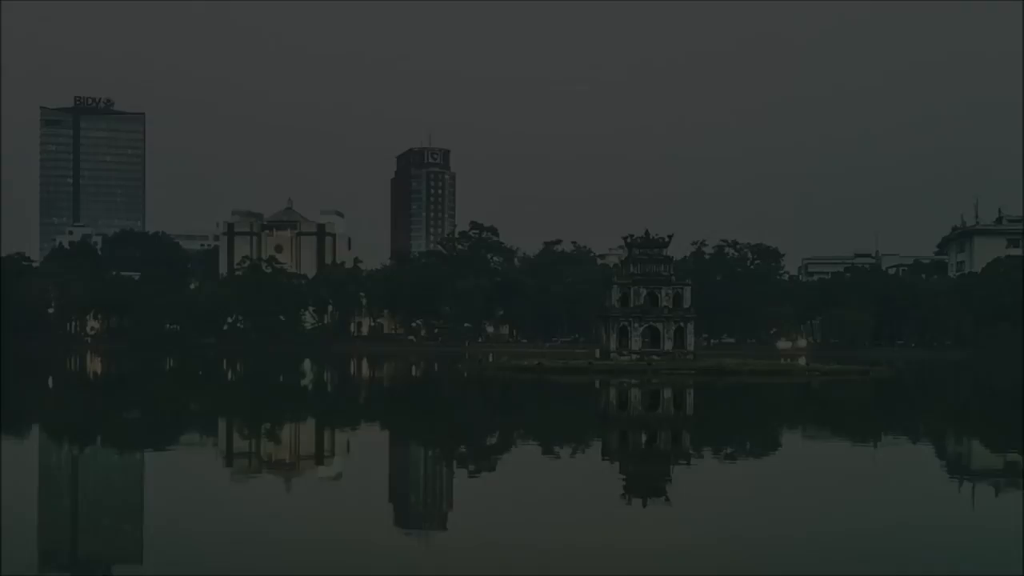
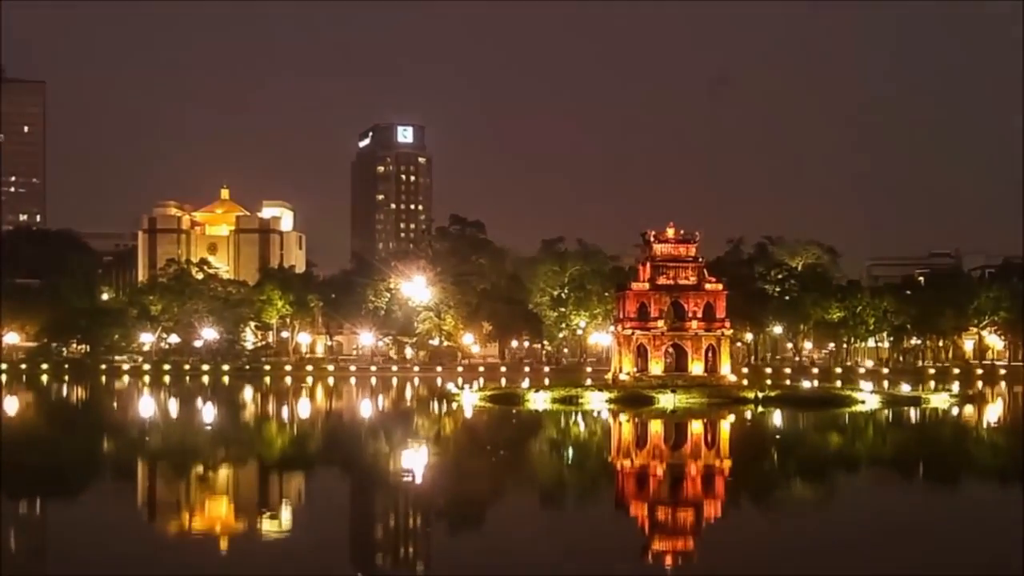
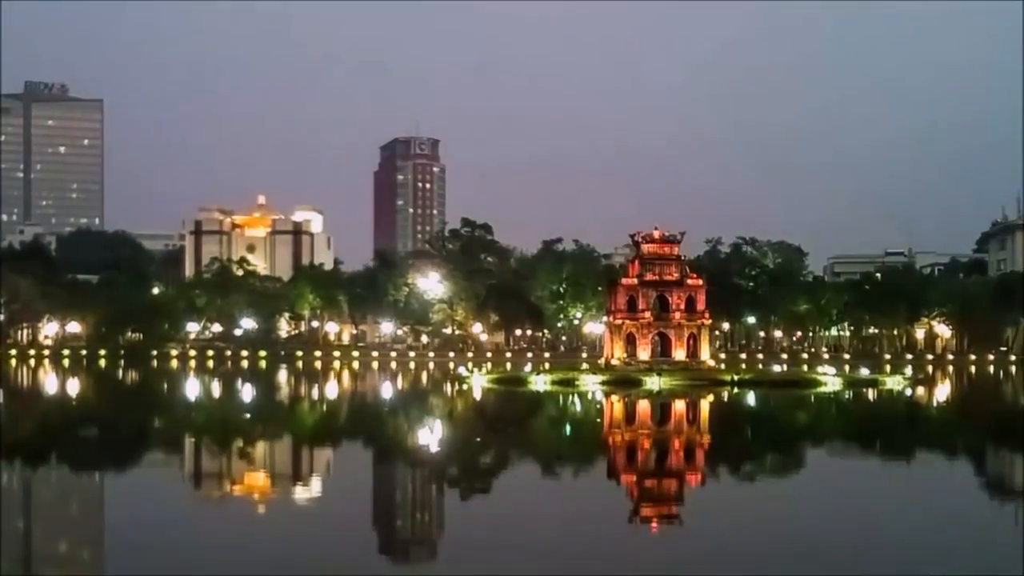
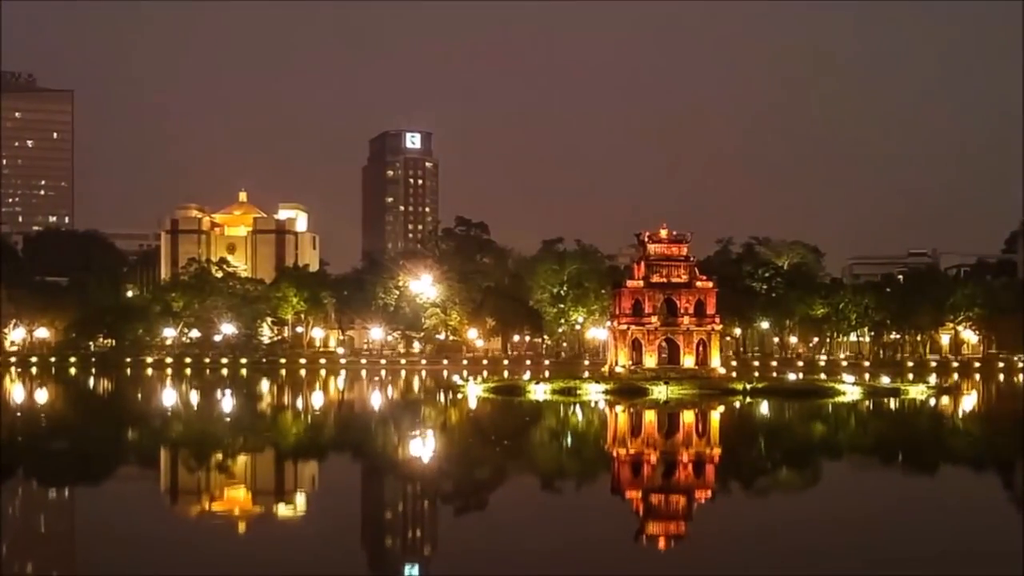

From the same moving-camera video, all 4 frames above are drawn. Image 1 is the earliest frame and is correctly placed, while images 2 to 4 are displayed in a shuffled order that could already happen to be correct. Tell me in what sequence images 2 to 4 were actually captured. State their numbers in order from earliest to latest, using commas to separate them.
3, 4, 2
